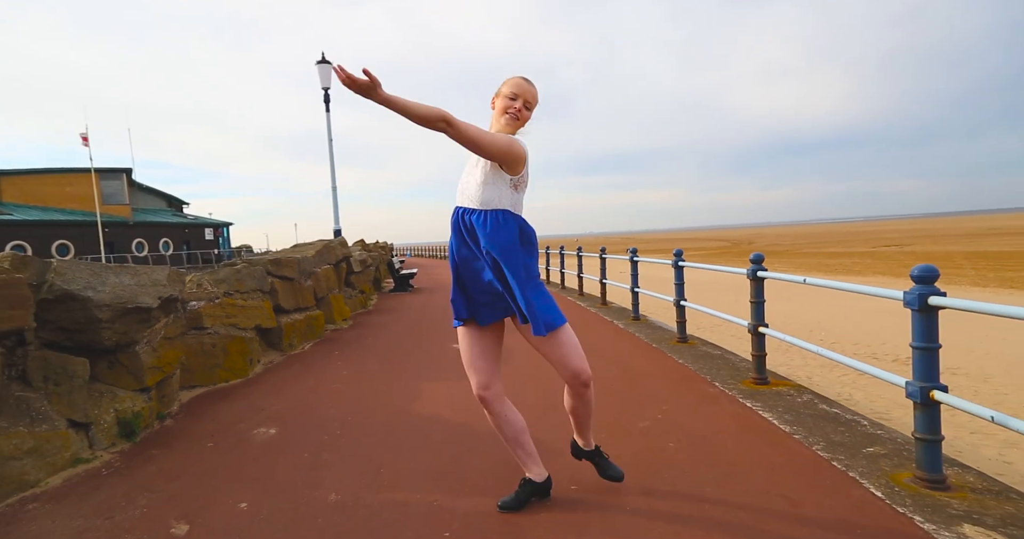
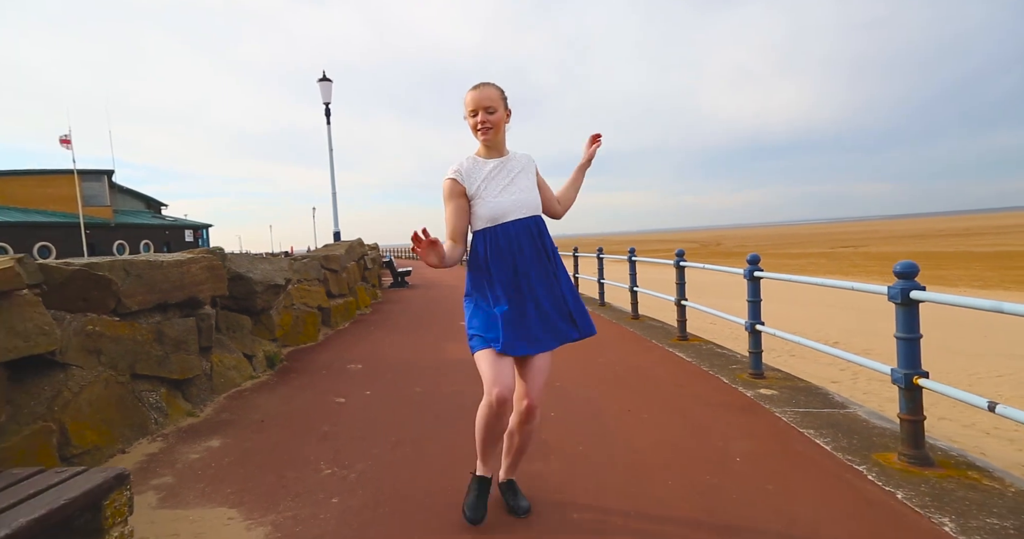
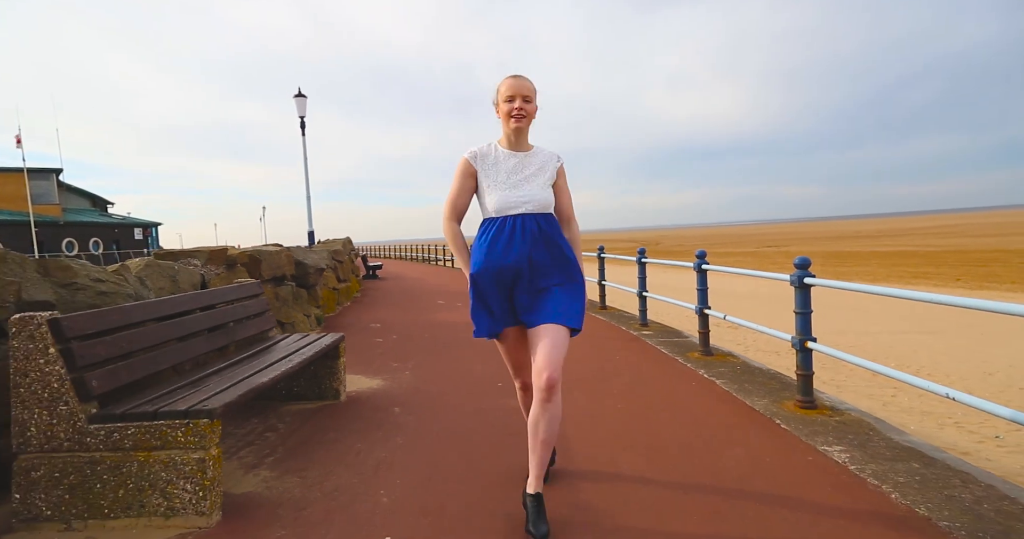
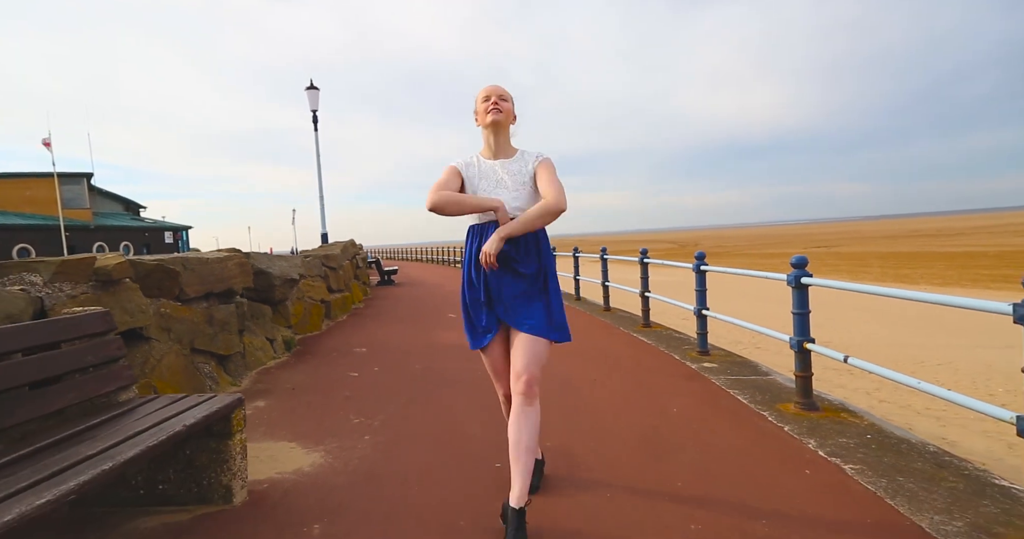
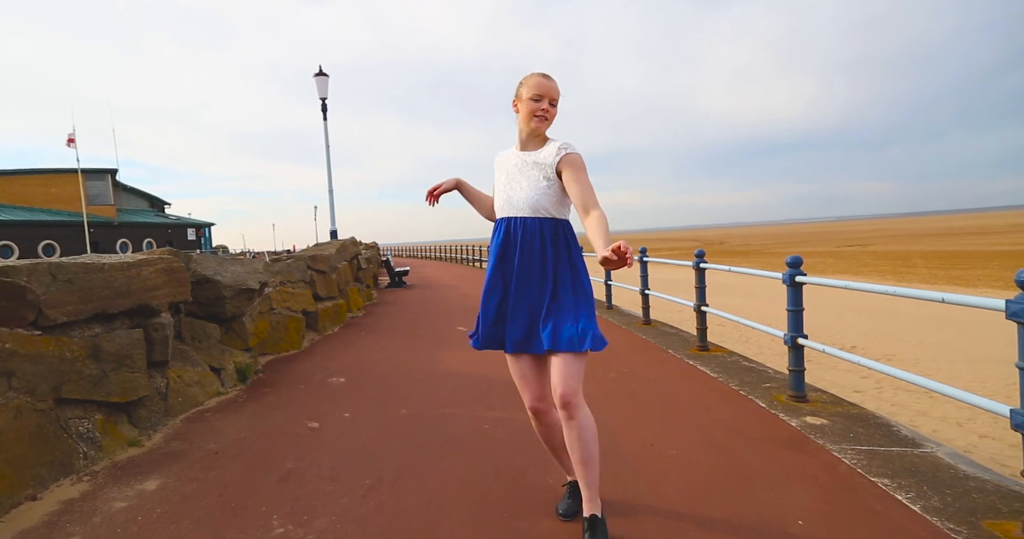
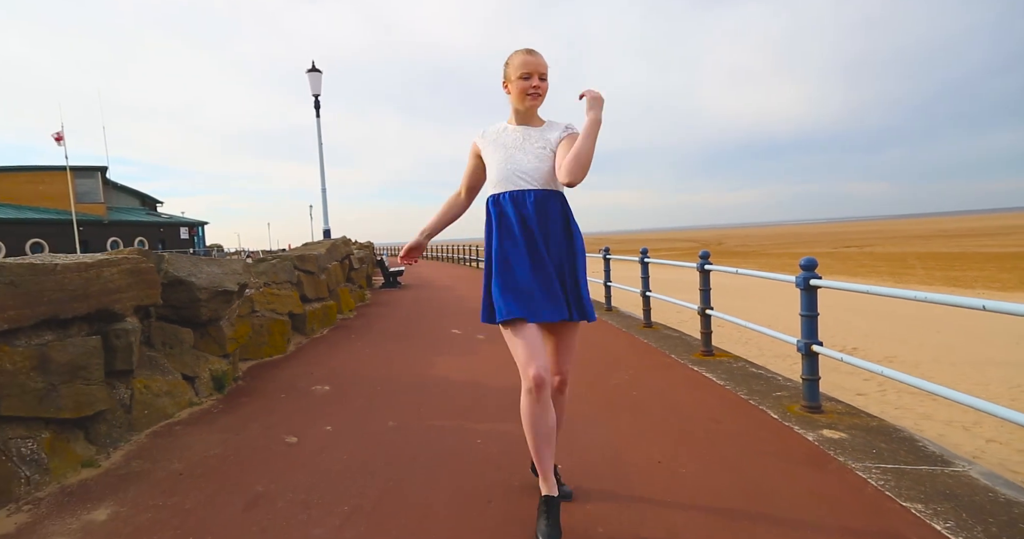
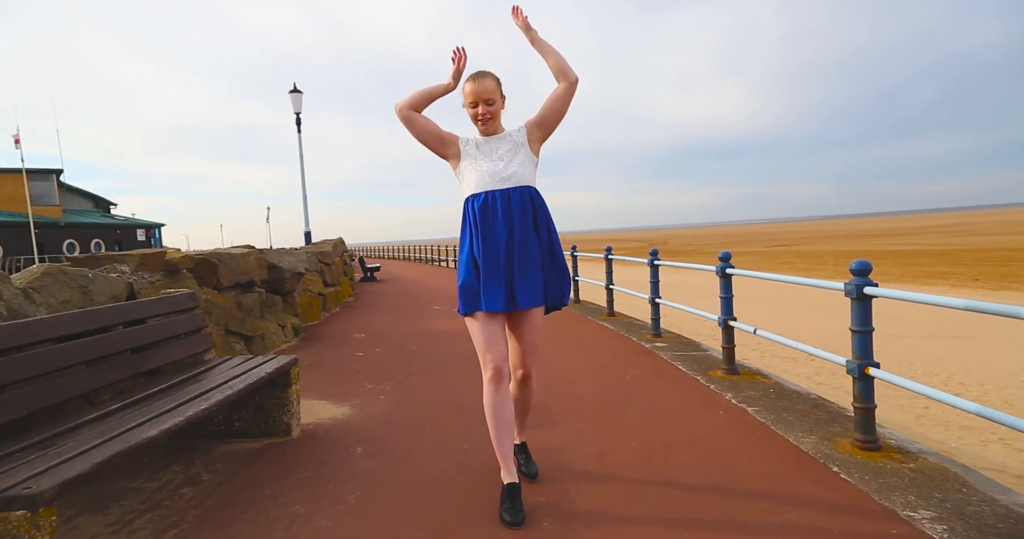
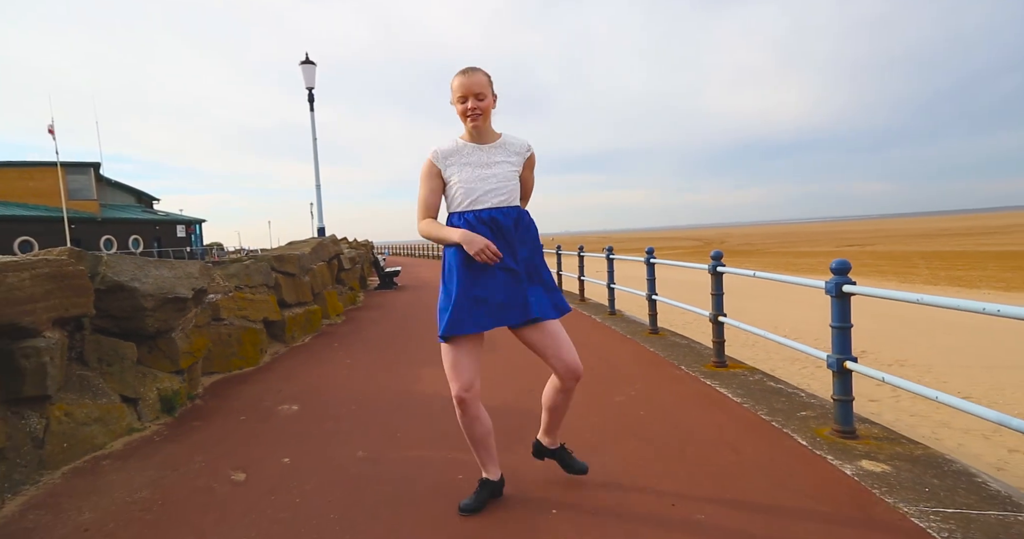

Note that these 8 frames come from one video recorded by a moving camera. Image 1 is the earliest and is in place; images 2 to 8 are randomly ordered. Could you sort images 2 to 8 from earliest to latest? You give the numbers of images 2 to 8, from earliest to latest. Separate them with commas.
8, 6, 5, 2, 4, 7, 3
